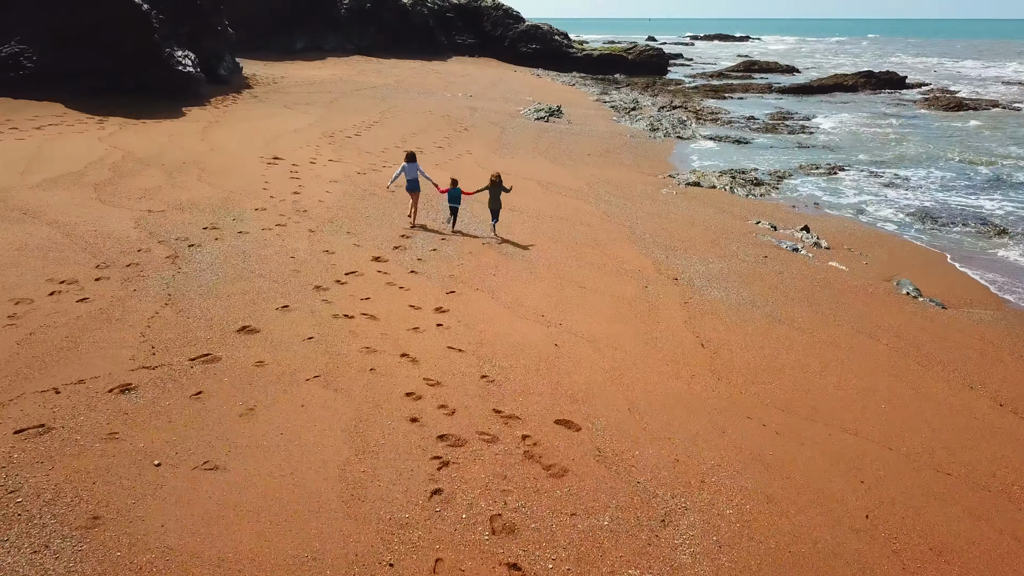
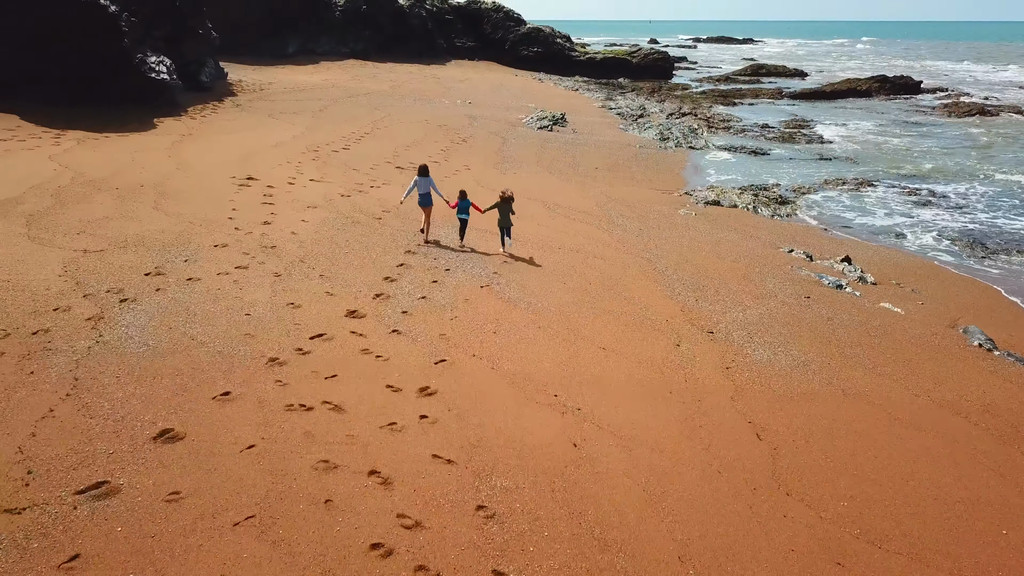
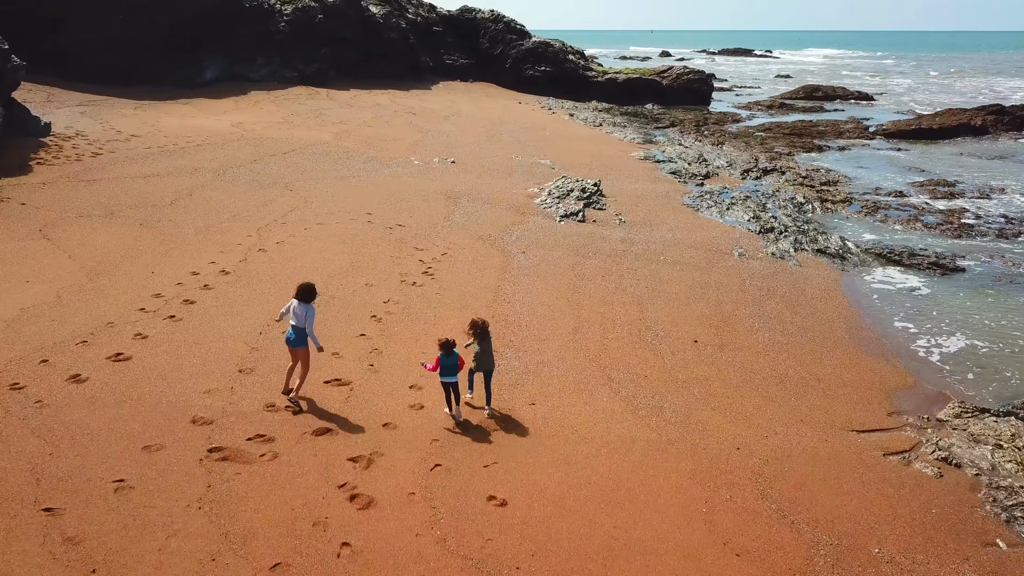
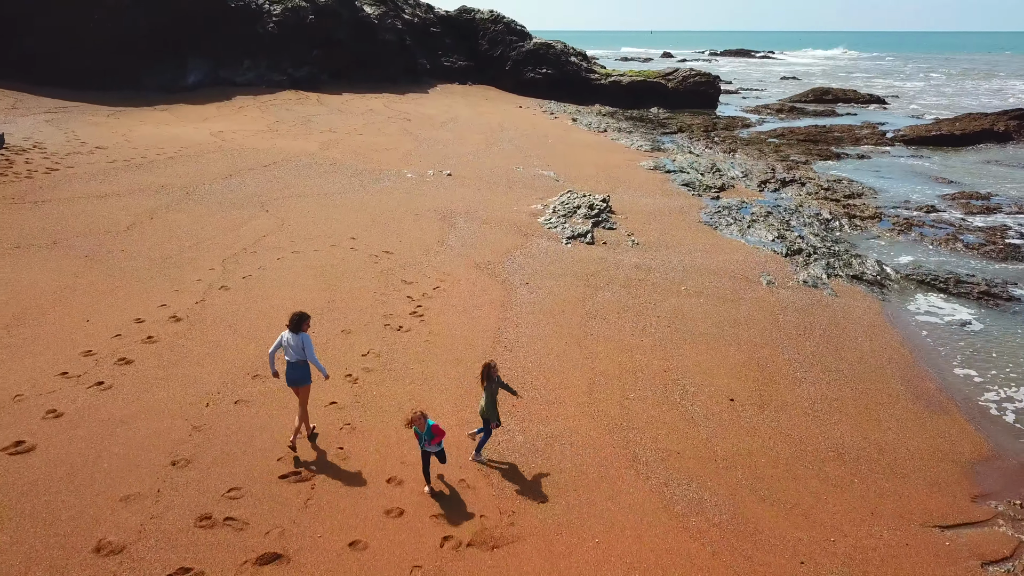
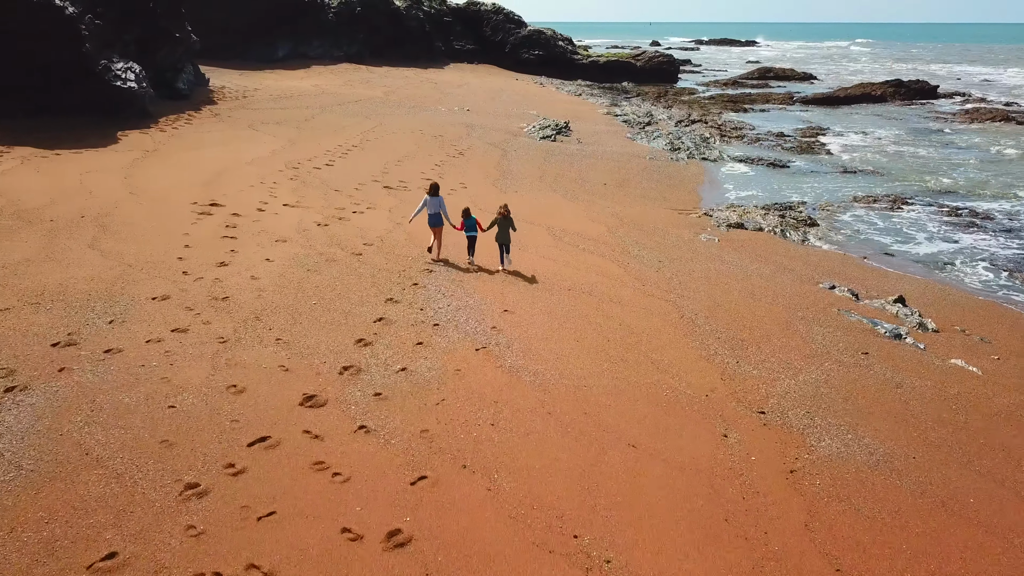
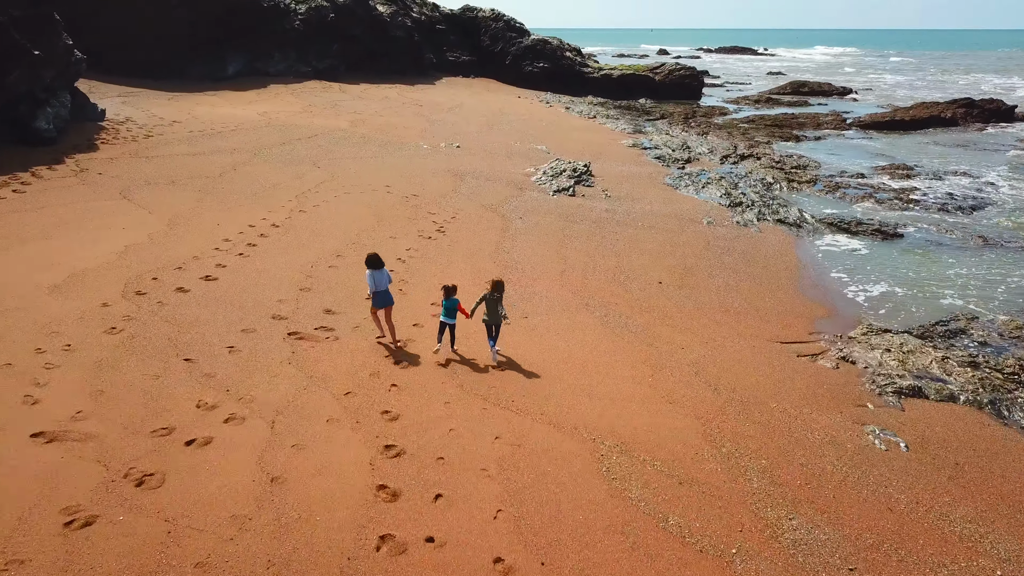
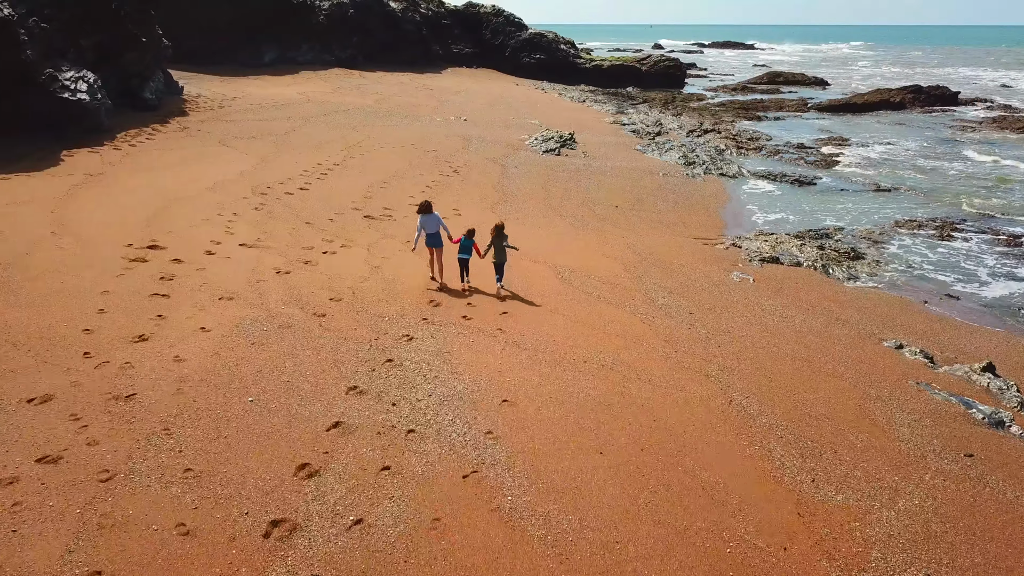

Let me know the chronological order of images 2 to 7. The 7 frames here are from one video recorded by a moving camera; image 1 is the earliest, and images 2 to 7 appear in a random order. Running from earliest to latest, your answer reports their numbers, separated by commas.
2, 5, 7, 6, 3, 4
